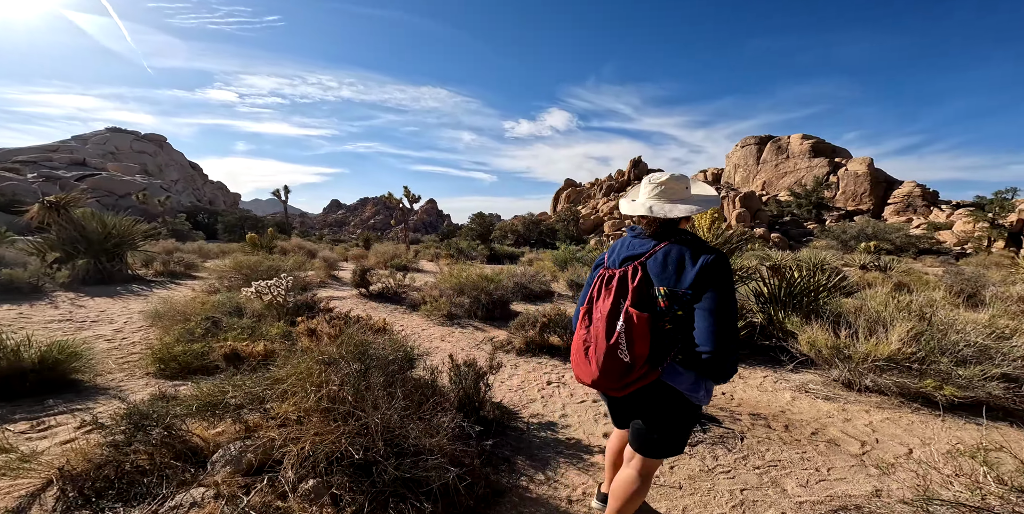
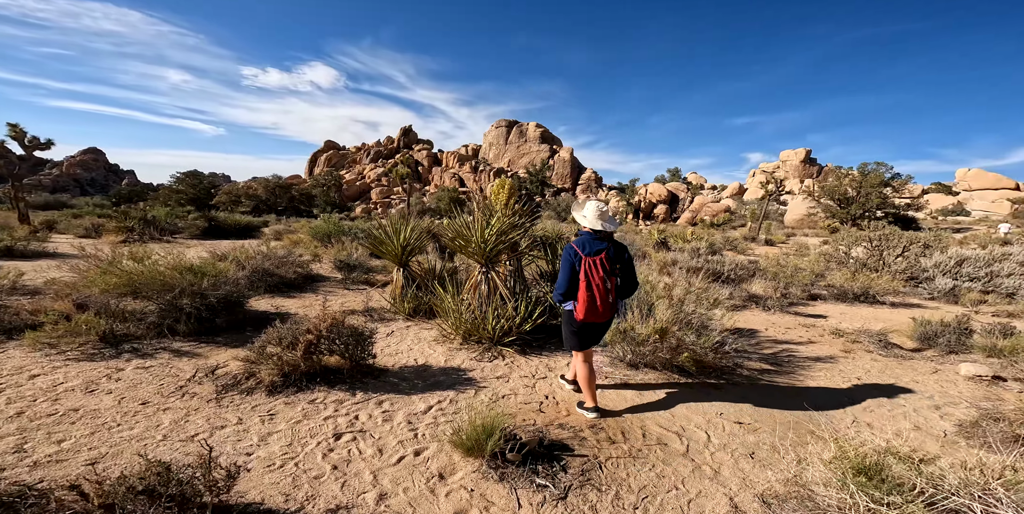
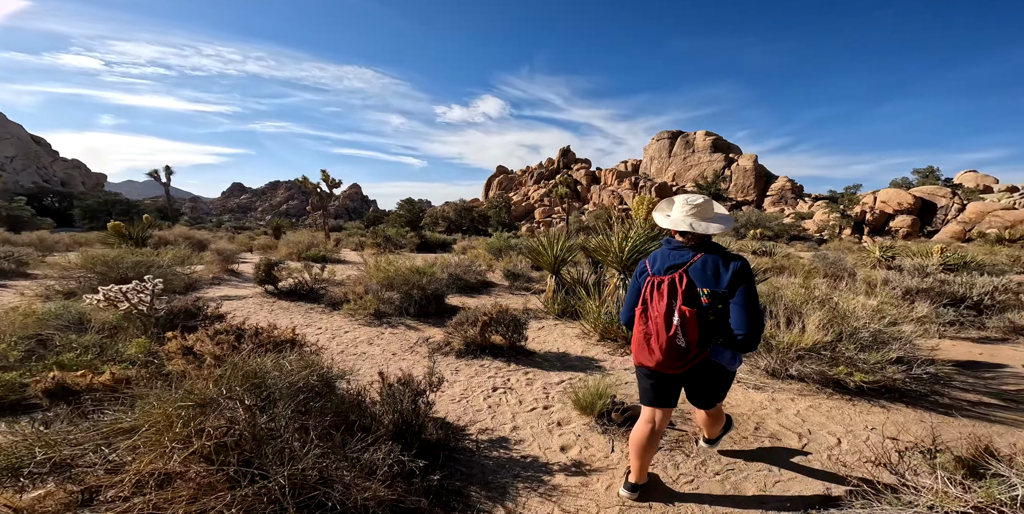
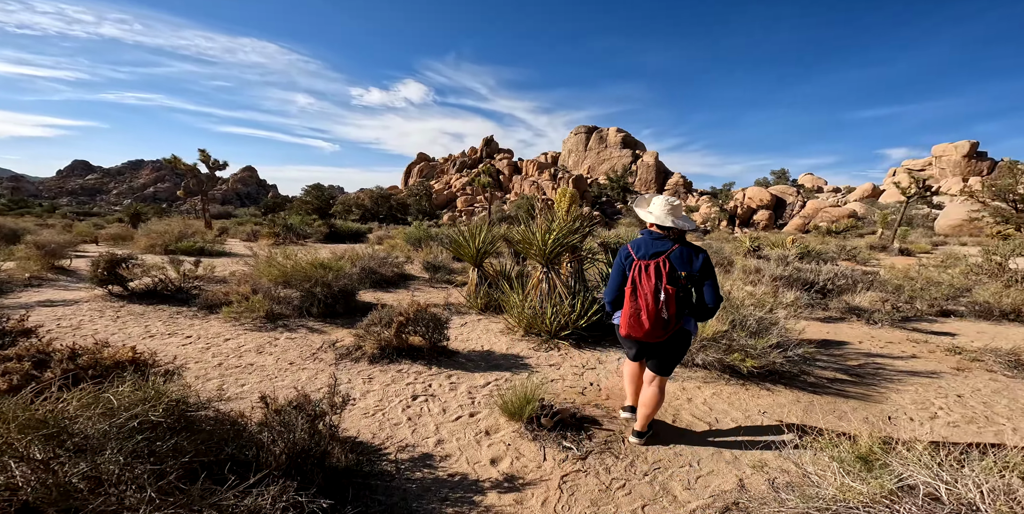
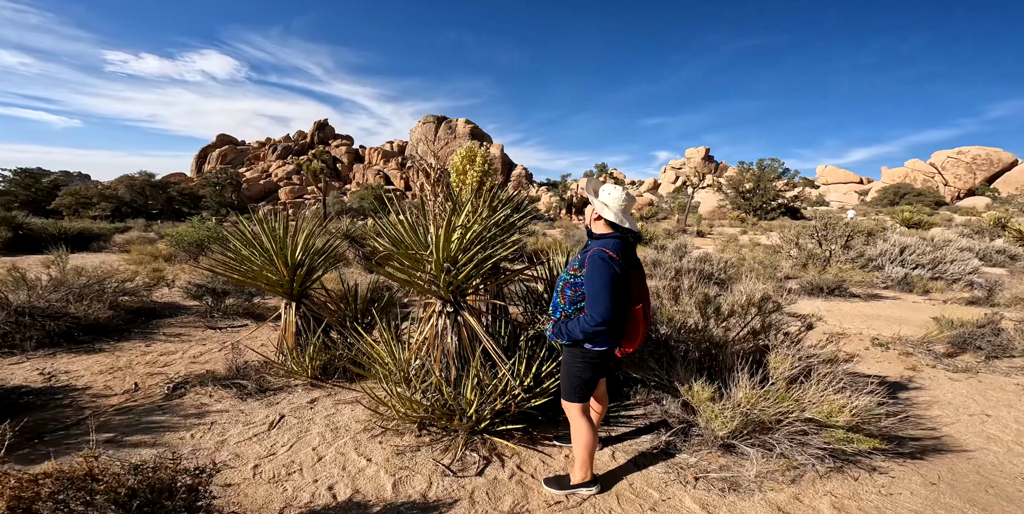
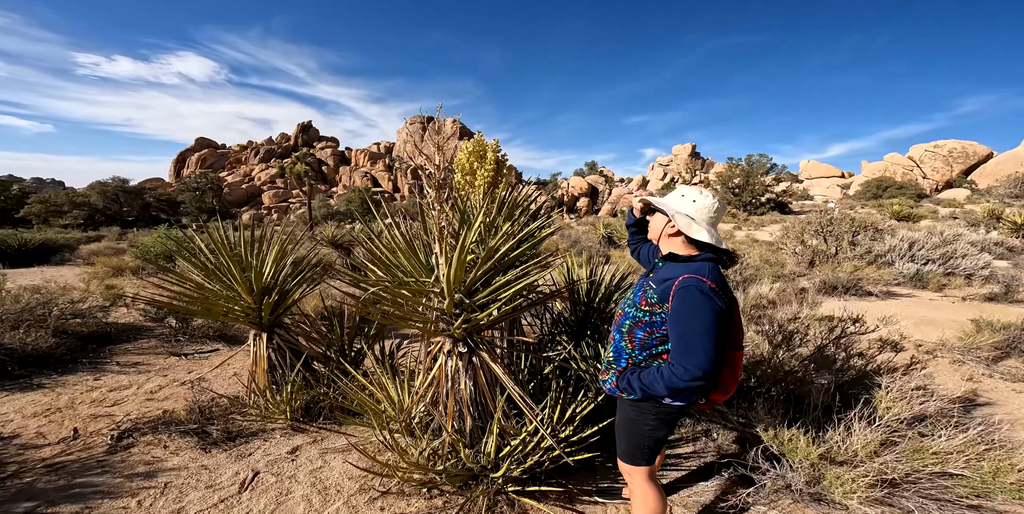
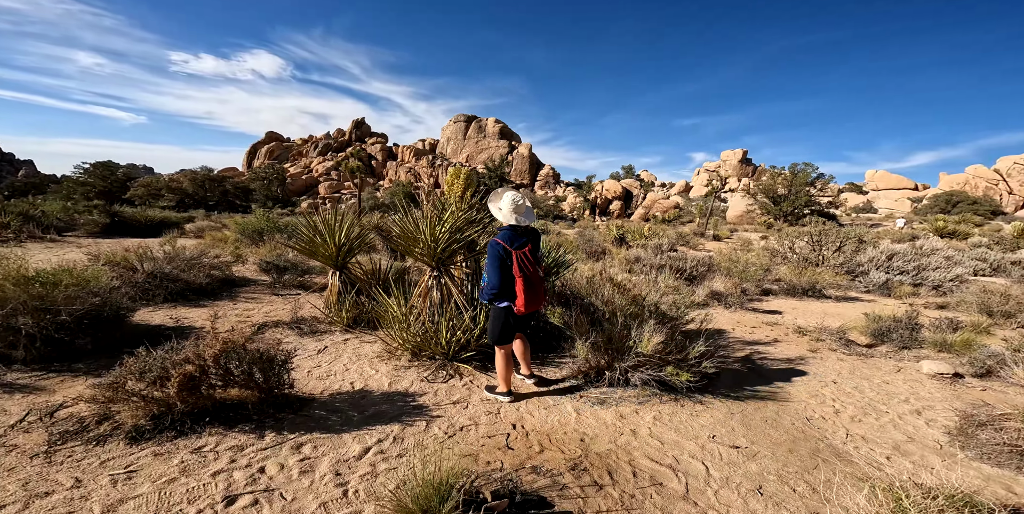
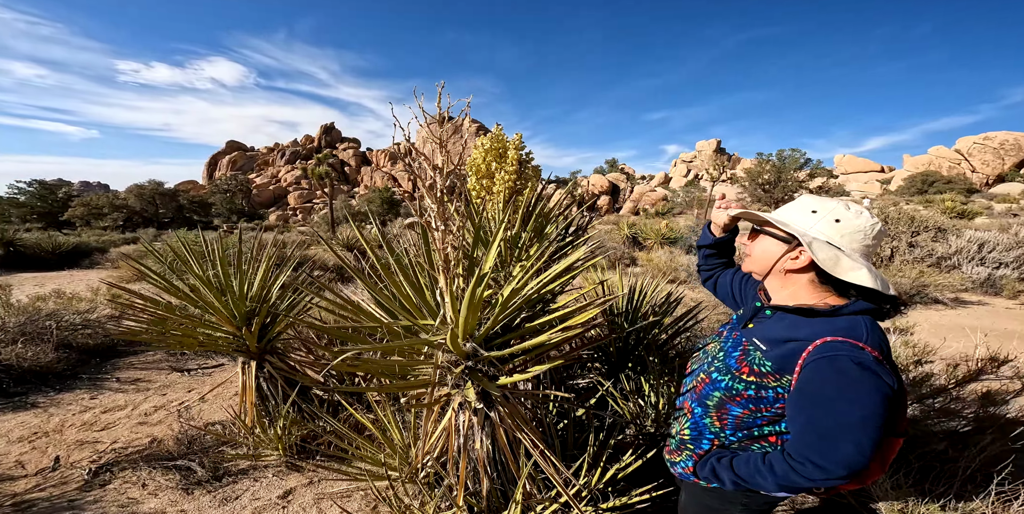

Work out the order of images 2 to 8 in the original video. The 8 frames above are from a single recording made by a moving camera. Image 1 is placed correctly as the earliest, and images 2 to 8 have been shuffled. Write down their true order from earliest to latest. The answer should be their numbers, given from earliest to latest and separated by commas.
3, 4, 2, 7, 5, 6, 8
